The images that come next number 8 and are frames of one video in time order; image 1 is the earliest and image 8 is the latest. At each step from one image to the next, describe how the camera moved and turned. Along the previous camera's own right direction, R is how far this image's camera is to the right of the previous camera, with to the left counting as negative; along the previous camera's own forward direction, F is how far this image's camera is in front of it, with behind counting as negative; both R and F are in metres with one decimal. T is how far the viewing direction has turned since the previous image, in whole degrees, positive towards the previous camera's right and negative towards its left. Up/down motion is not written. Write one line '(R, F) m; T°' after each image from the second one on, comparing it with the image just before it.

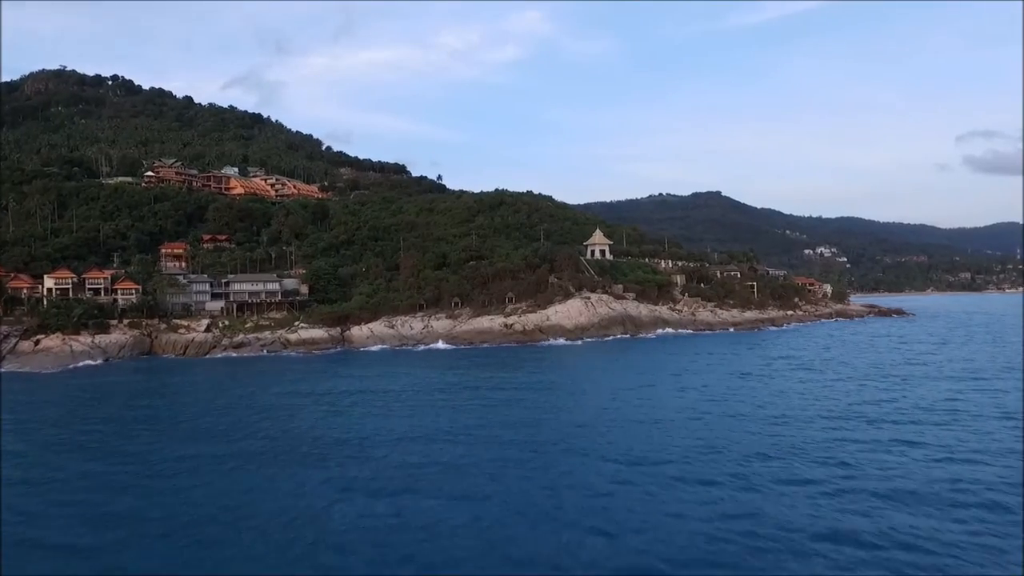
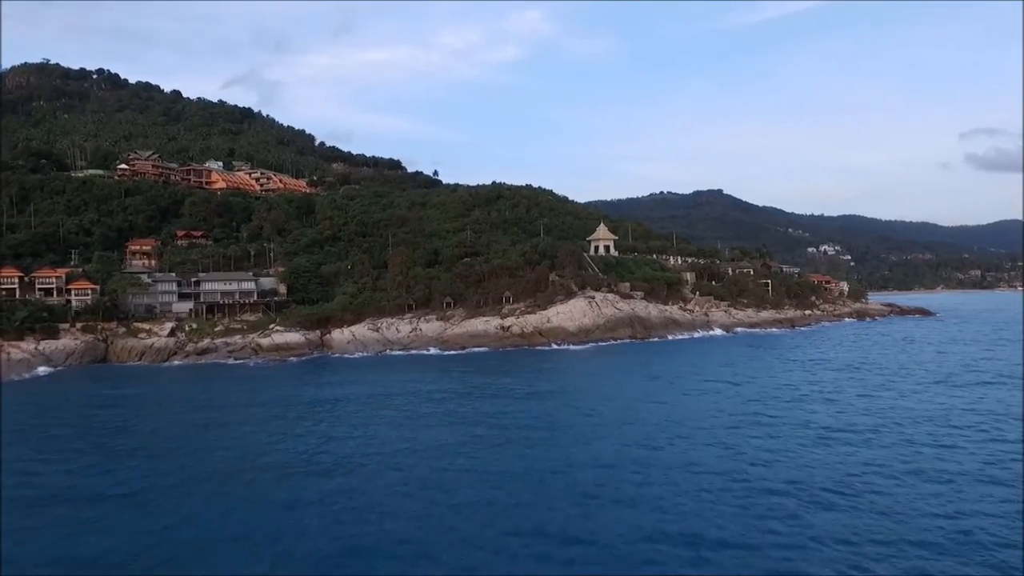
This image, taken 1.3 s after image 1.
(+0.3, +4.9) m; 0°
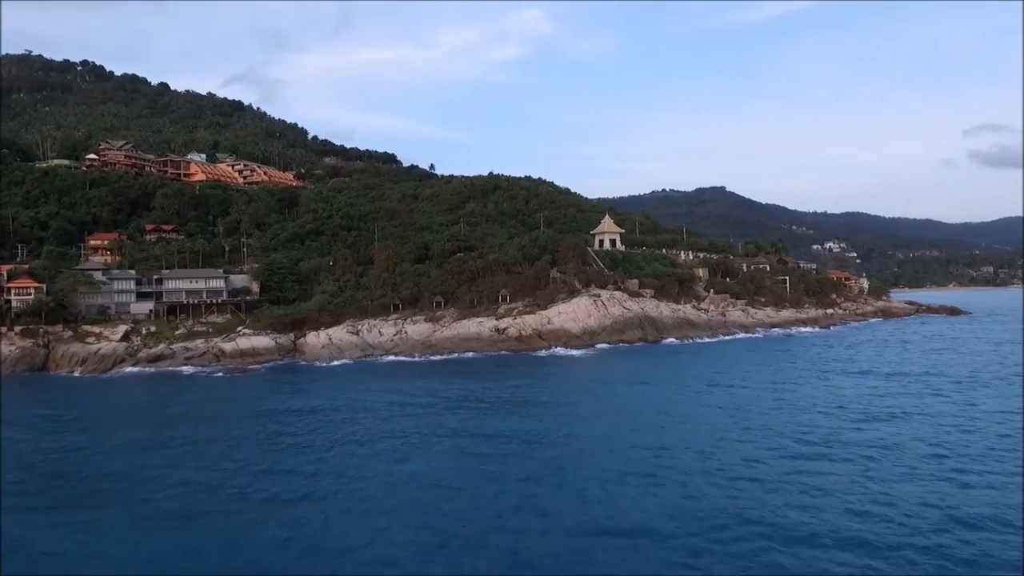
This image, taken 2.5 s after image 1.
(+0.3, +5.1) m; 0°
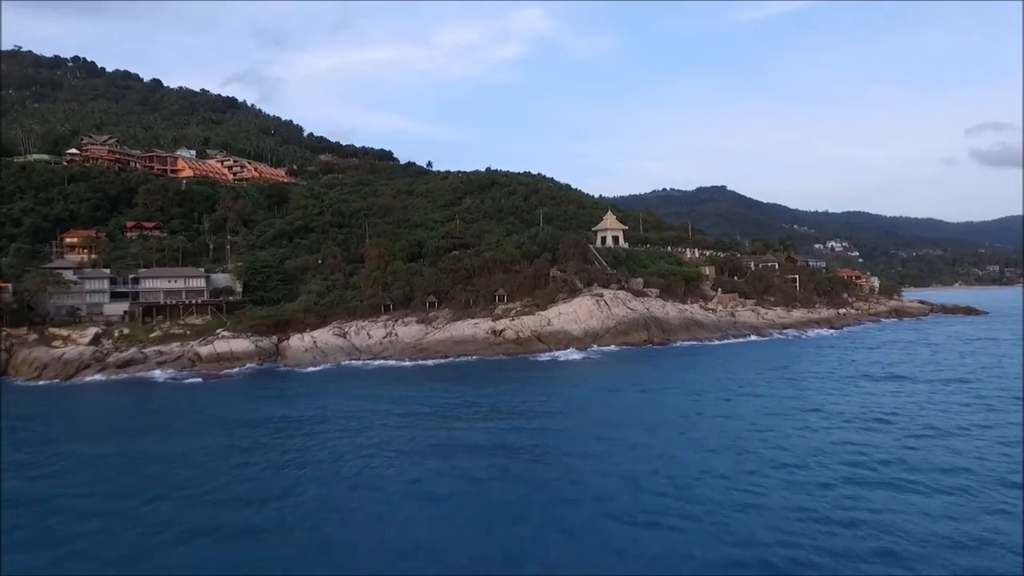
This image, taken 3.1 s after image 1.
(+0.2, +2.6) m; 0°
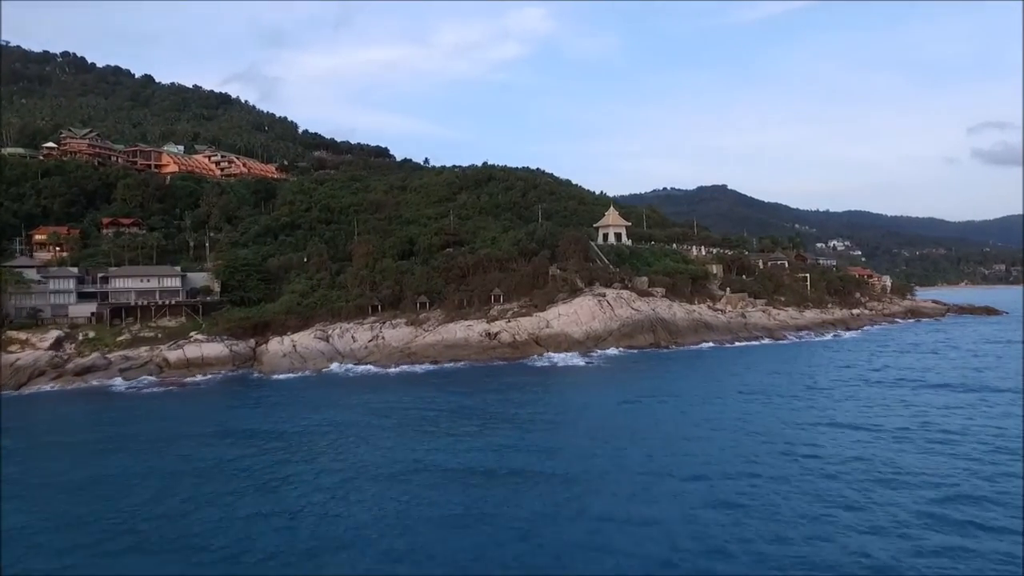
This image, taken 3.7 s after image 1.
(+0.2, +2.9) m; 0°
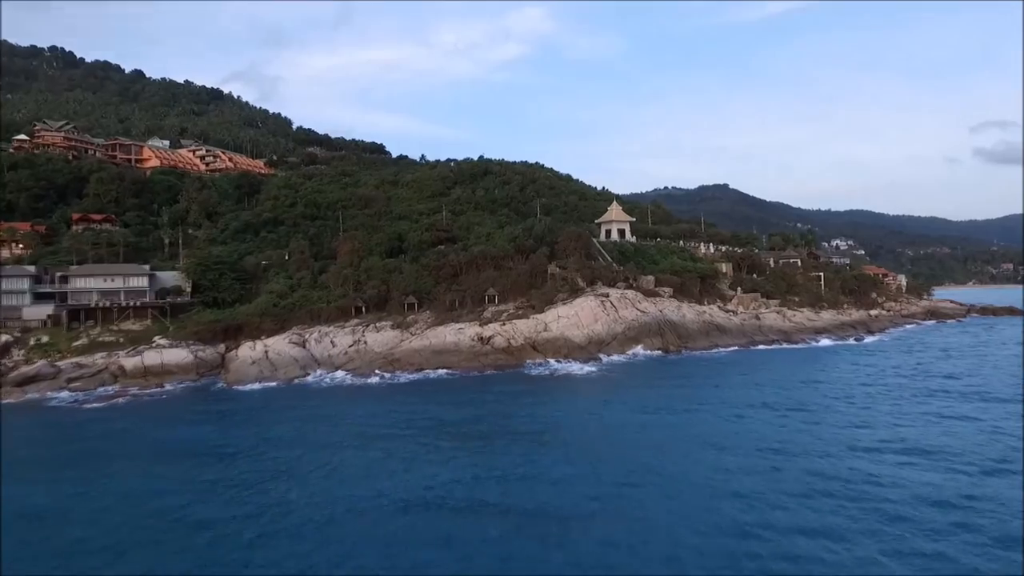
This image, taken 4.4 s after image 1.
(+0.3, +3.3) m; 0°
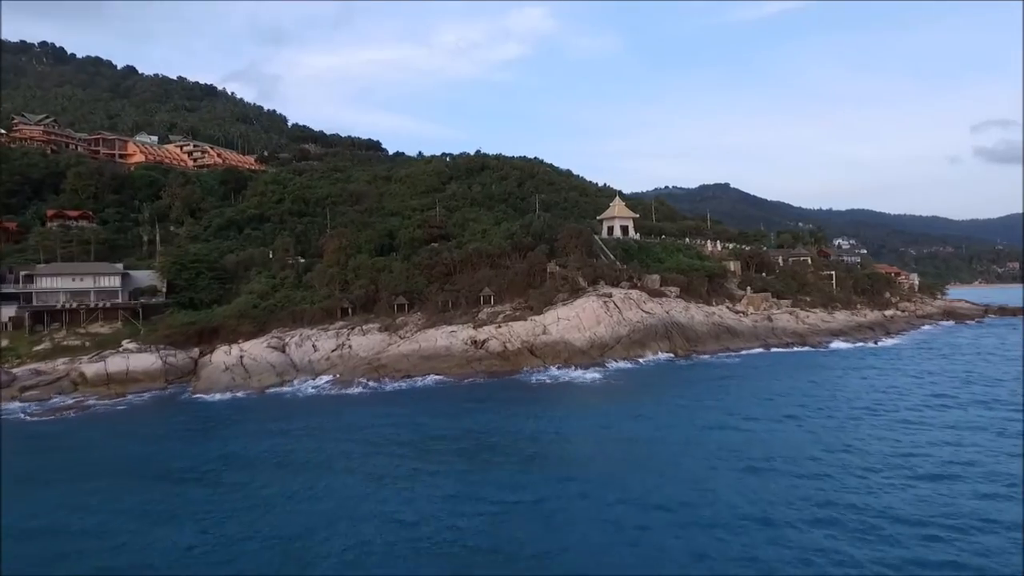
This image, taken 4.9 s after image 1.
(+0.2, +2.5) m; 0°
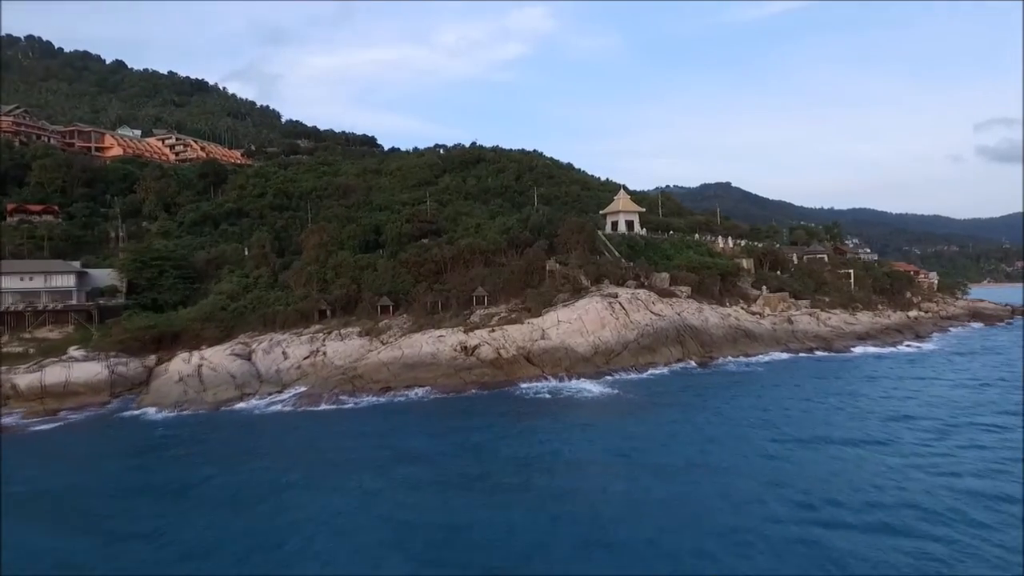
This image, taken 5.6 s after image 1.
(+0.2, +3.4) m; 0°
